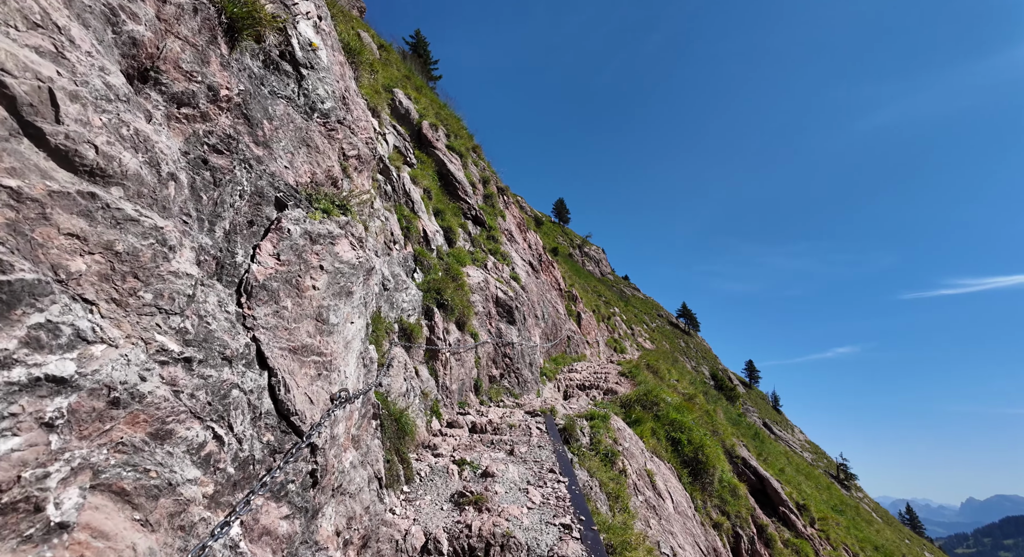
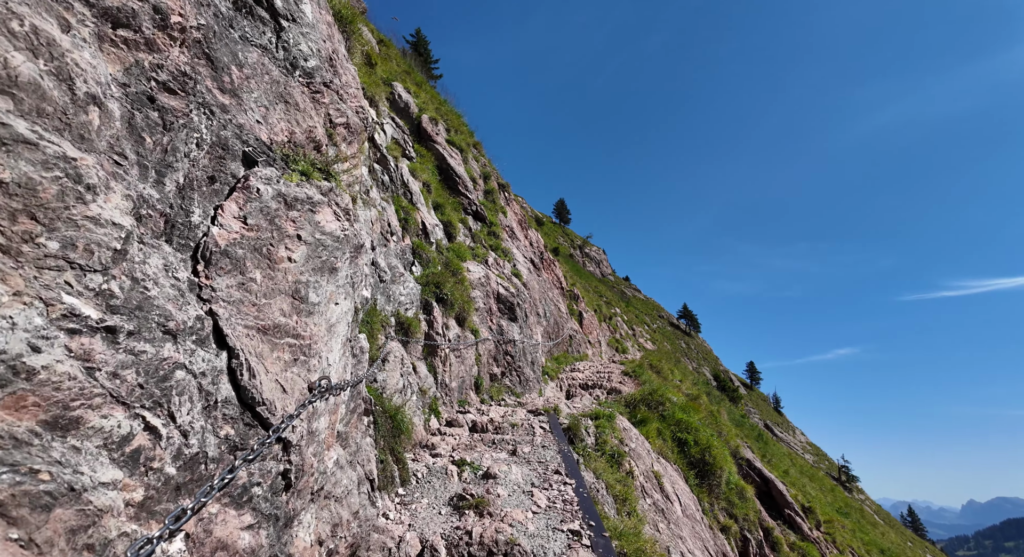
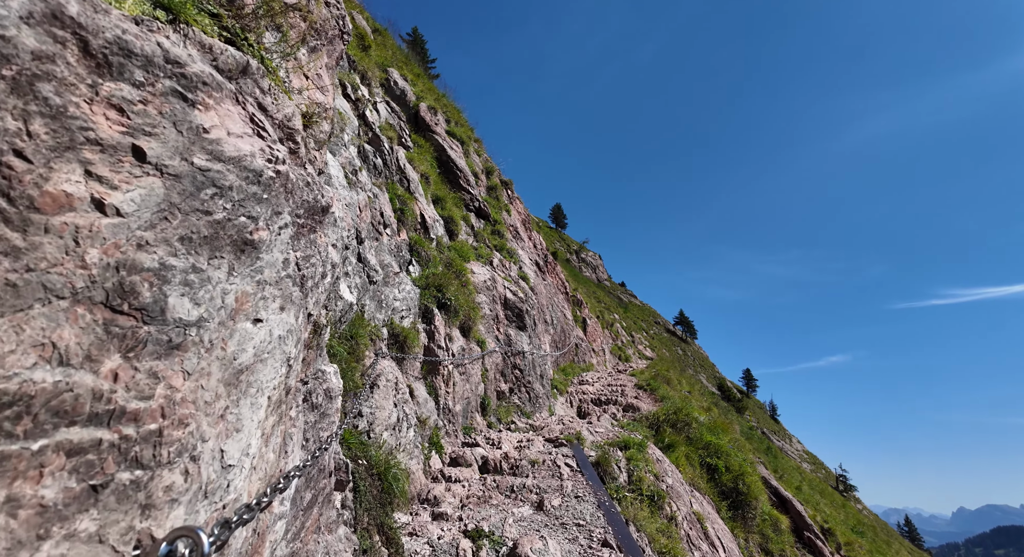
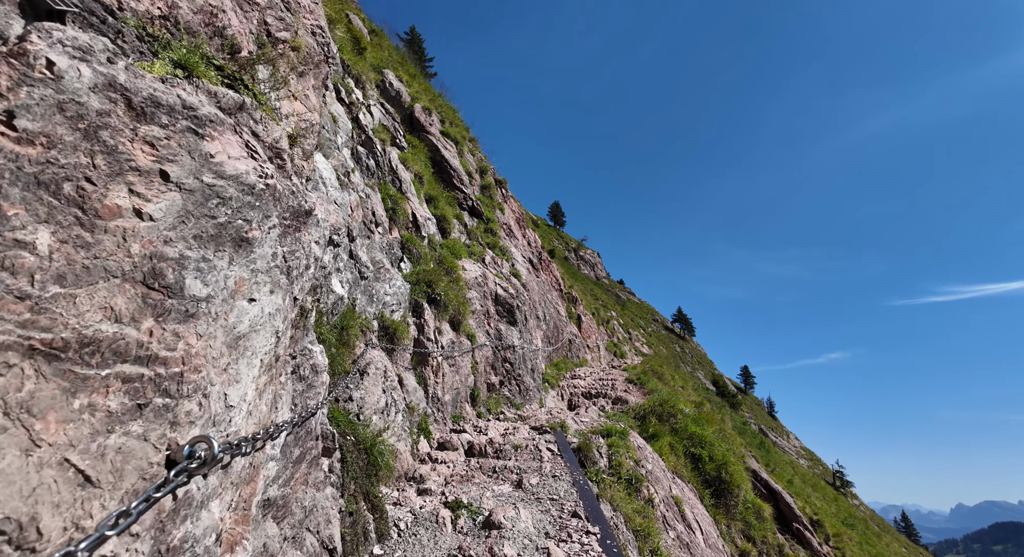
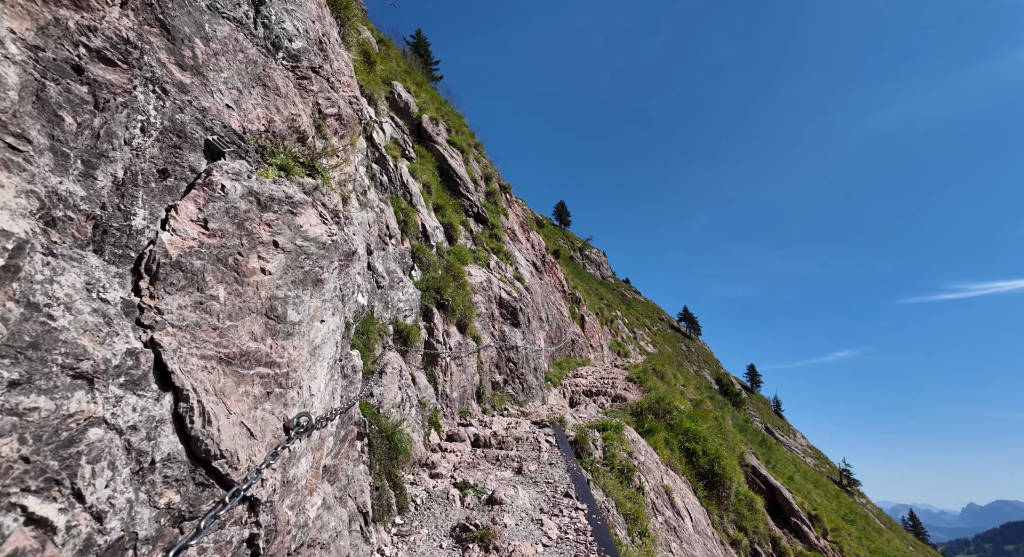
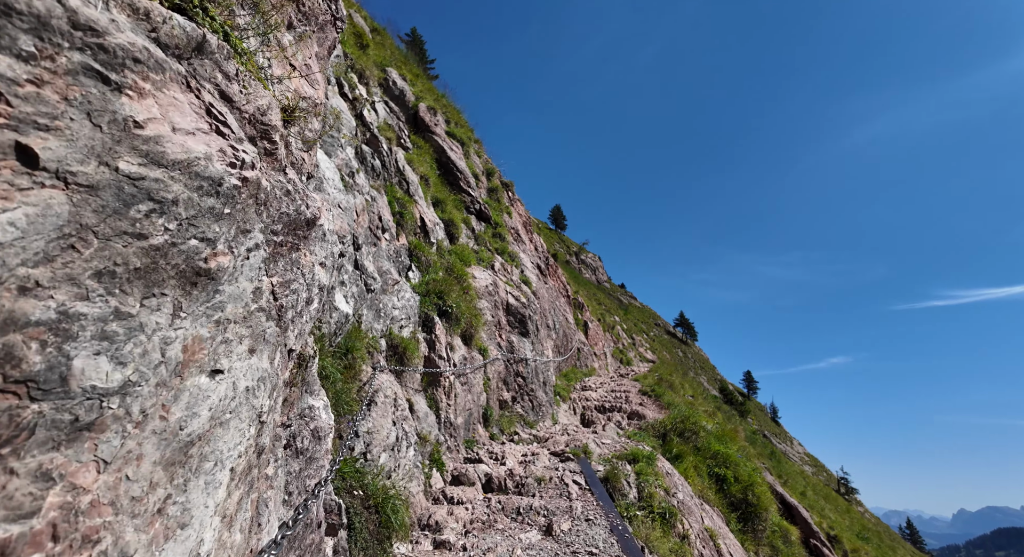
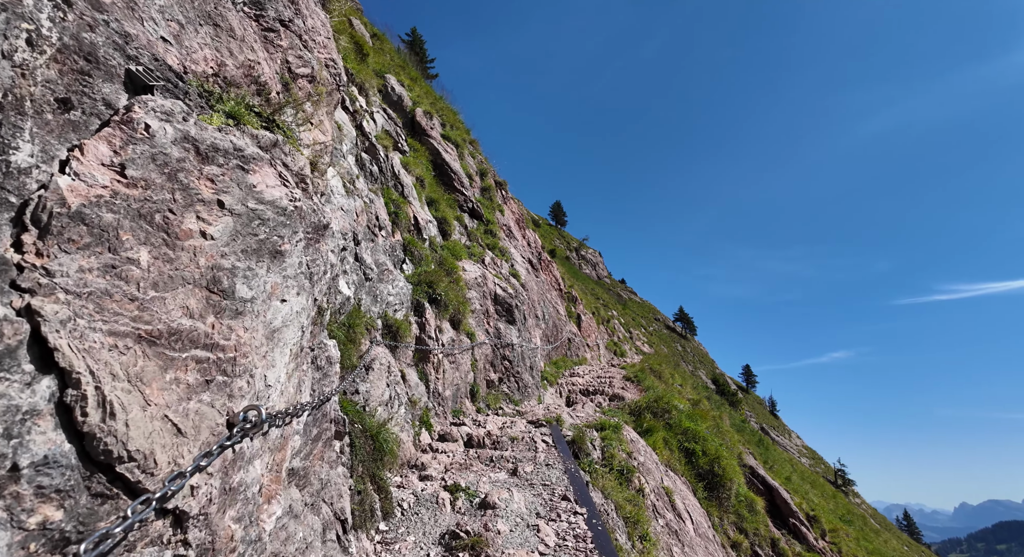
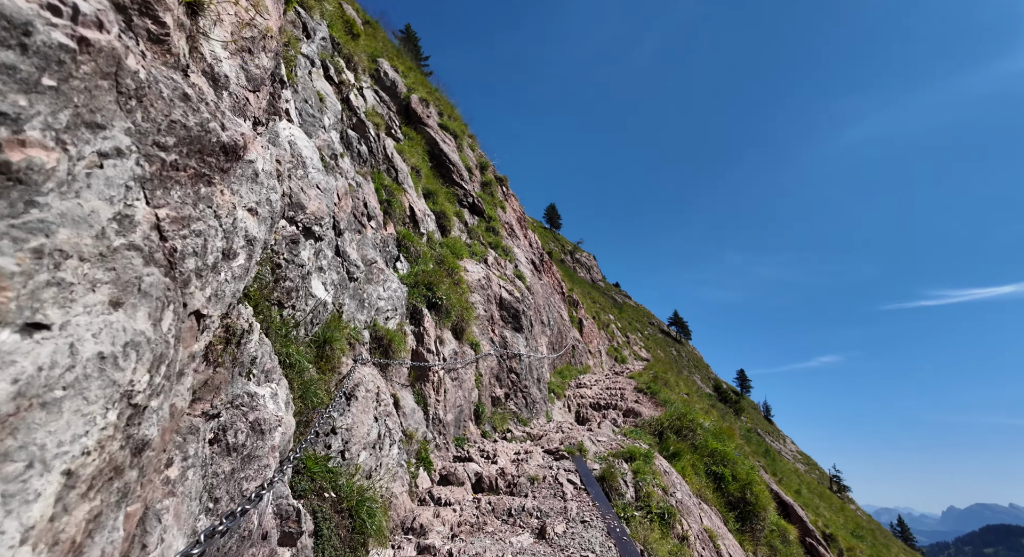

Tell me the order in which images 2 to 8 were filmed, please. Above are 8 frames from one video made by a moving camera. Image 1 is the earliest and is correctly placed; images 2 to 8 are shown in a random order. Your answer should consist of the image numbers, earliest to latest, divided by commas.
2, 5, 7, 4, 3, 6, 8
